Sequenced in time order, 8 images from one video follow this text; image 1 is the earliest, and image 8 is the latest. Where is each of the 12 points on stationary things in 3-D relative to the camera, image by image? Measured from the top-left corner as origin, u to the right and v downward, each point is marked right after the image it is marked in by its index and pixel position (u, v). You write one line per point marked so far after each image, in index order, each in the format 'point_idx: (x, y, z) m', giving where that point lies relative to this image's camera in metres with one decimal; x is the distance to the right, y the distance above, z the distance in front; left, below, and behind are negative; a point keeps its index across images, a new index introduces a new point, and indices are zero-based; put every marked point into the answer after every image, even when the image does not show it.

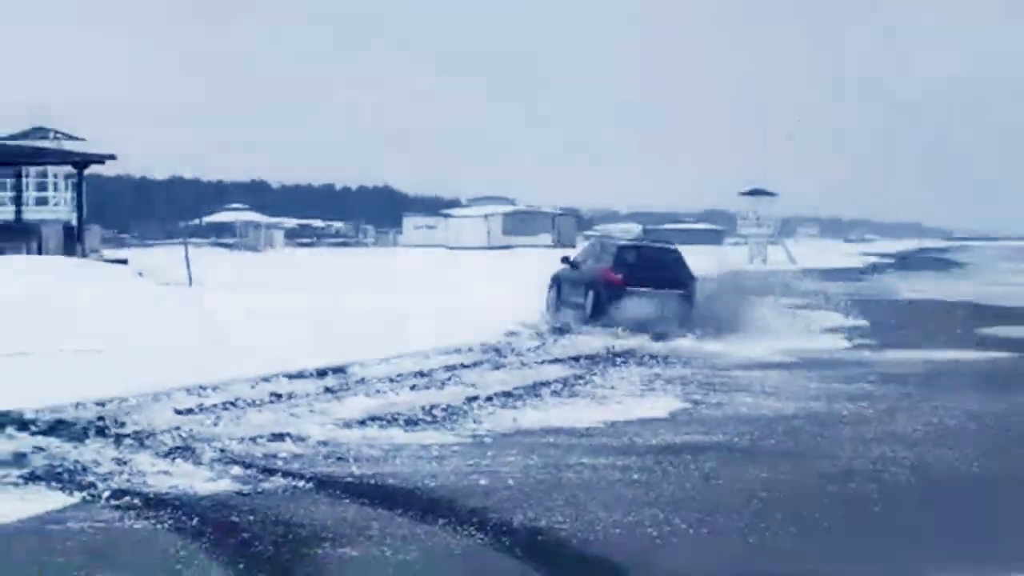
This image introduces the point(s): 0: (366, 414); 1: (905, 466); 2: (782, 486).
0: (-1.3, -1.1, +12.4) m
1: (+3.1, -1.4, +10.3) m
2: (+2.1, -1.5, +9.8) m
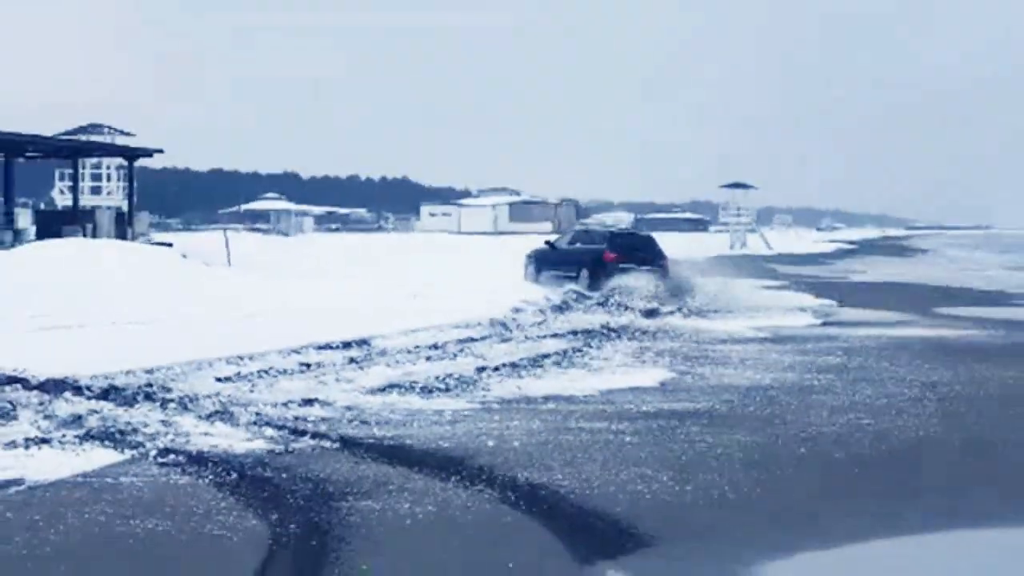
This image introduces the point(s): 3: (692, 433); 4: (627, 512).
0: (-1.2, -1.0, +13.5) m
1: (+3.2, -1.3, +11.3) m
2: (+2.1, -1.3, +10.9) m
3: (+1.6, -1.3, +11.4) m
4: (+0.8, -1.7, +9.5) m
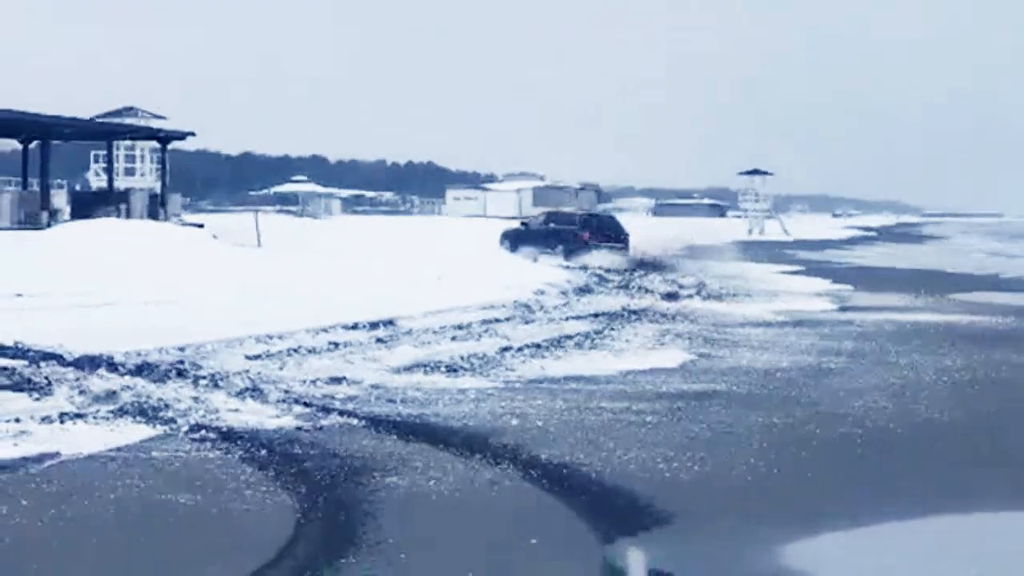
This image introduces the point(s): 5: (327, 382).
0: (-1.0, -0.8, +13.8) m
1: (+3.4, -1.1, +11.6) m
2: (+2.3, -1.2, +11.1) m
3: (+1.8, -1.1, +11.6) m
4: (+1.0, -1.5, +9.7) m
5: (-1.8, -0.9, +12.7) m
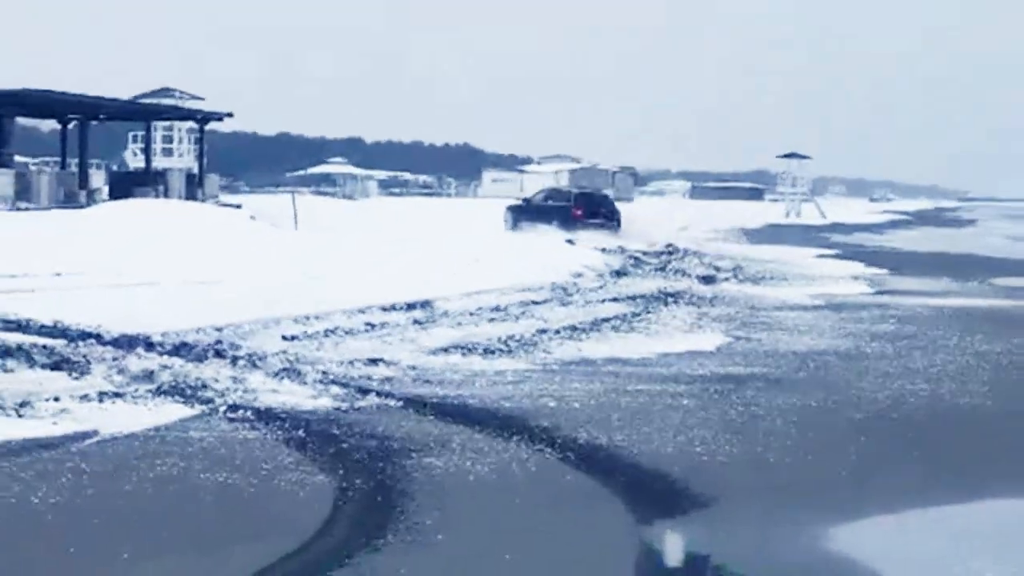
0: (-0.7, -0.6, +13.8) m
1: (+3.7, -1.0, +11.6) m
2: (+2.6, -1.1, +11.1) m
3: (+2.1, -1.0, +11.7) m
4: (+1.3, -1.4, +9.8) m
5: (-1.5, -0.7, +12.7) m
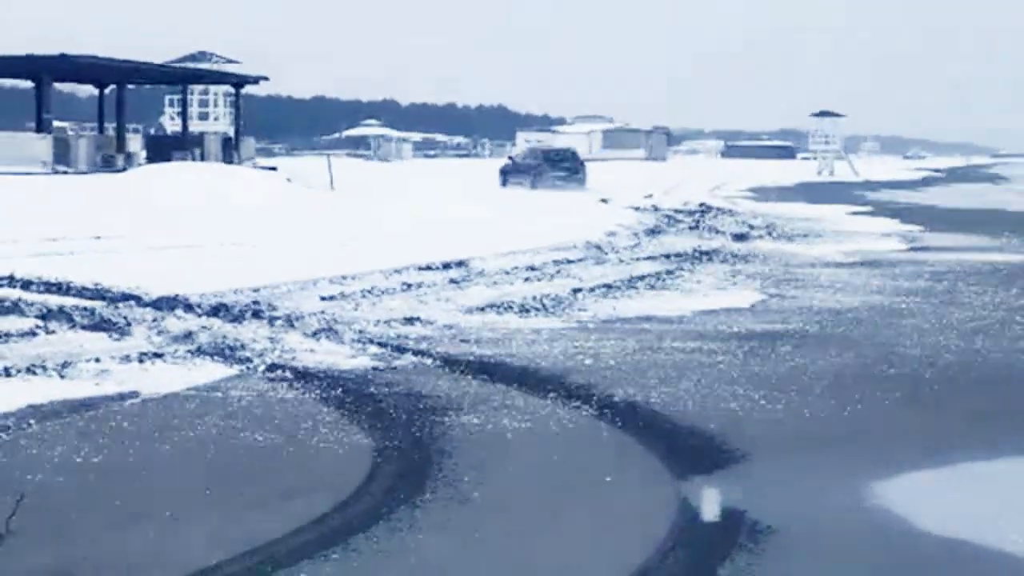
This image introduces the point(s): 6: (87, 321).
0: (-0.3, -0.2, +13.9) m
1: (+4.0, -0.6, +11.7) m
2: (+2.9, -0.7, +11.2) m
3: (+2.4, -0.6, +11.7) m
4: (+1.6, -1.1, +9.9) m
5: (-1.1, -0.4, +12.8) m
6: (-4.0, -0.3, +12.2) m
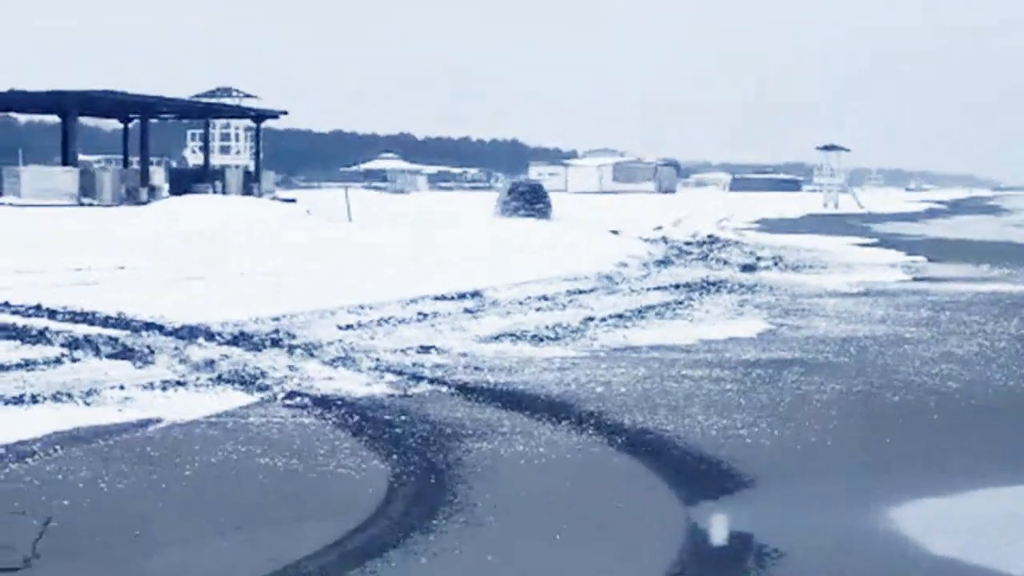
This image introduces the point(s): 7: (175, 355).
0: (-0.2, -0.5, +14.2) m
1: (+4.1, -0.9, +11.9) m
2: (+3.0, -1.0, +11.4) m
3: (+2.6, -0.9, +12.0) m
4: (+1.7, -1.3, +10.1) m
5: (-1.0, -0.7, +13.1) m
6: (-3.9, -0.6, +12.4) m
7: (-3.2, -0.6, +12.4) m
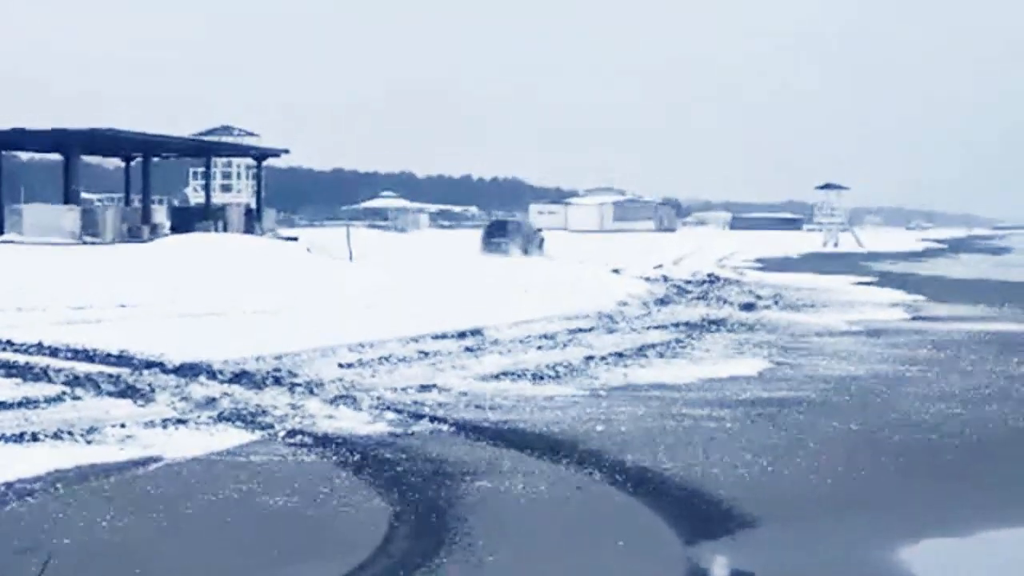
0: (-0.2, -0.9, +14.2) m
1: (+4.1, -1.2, +11.9) m
2: (+3.0, -1.3, +11.5) m
3: (+2.6, -1.2, +12.0) m
4: (+1.7, -1.6, +10.1) m
5: (-1.0, -1.0, +13.1) m
6: (-3.9, -0.9, +12.5) m
7: (-3.2, -1.0, +12.4) m
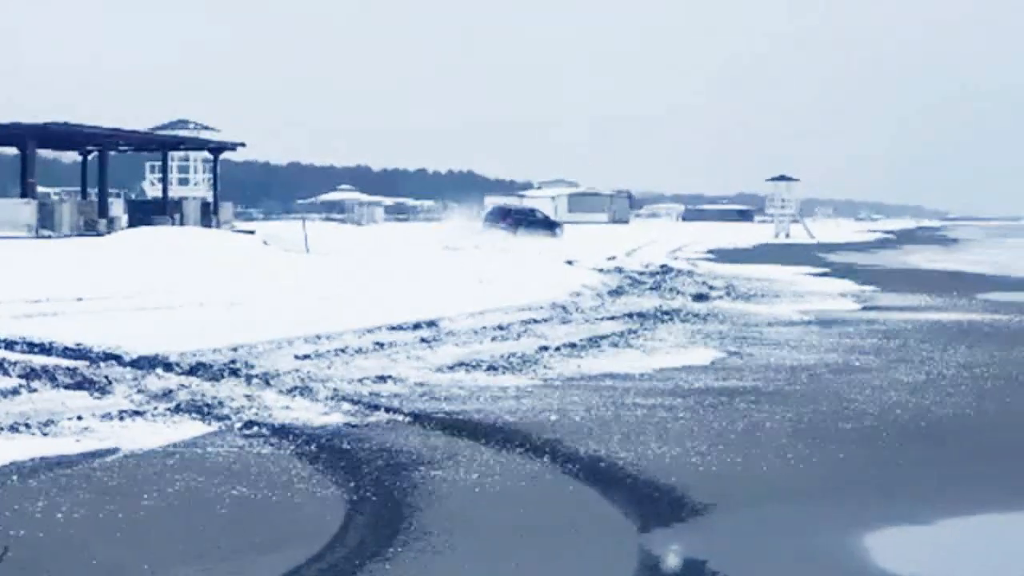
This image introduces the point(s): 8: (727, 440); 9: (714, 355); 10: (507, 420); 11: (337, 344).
0: (-0.6, -0.8, +14.3) m
1: (+3.7, -1.1, +12.1) m
2: (+2.6, -1.2, +11.6) m
3: (+2.2, -1.1, +12.1) m
4: (+1.3, -1.5, +10.2) m
5: (-1.4, -0.9, +13.2) m
6: (-4.3, -0.9, +12.5) m
7: (-3.6, -0.9, +12.5) m
8: (+1.9, -1.3, +11.2) m
9: (+2.3, -0.8, +14.9) m
10: (-0.1, -1.2, +11.8) m
11: (-2.0, -0.7, +14.9) m
